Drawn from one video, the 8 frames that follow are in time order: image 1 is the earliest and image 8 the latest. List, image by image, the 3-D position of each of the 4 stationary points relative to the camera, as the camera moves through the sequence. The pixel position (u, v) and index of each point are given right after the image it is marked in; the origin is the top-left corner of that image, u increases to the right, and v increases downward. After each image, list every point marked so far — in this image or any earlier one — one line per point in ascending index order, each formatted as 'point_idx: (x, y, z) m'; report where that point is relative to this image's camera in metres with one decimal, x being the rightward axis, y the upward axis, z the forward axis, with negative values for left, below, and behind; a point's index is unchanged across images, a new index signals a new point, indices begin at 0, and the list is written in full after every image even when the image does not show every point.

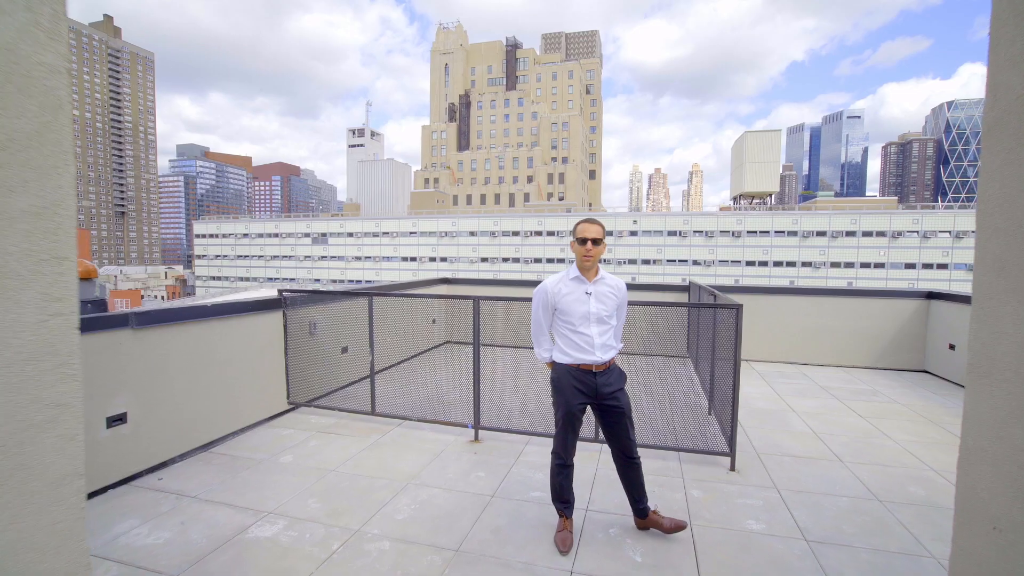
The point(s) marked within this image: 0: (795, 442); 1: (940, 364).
0: (+2.5, -1.4, +4.4) m
1: (+6.0, -1.1, +6.9) m
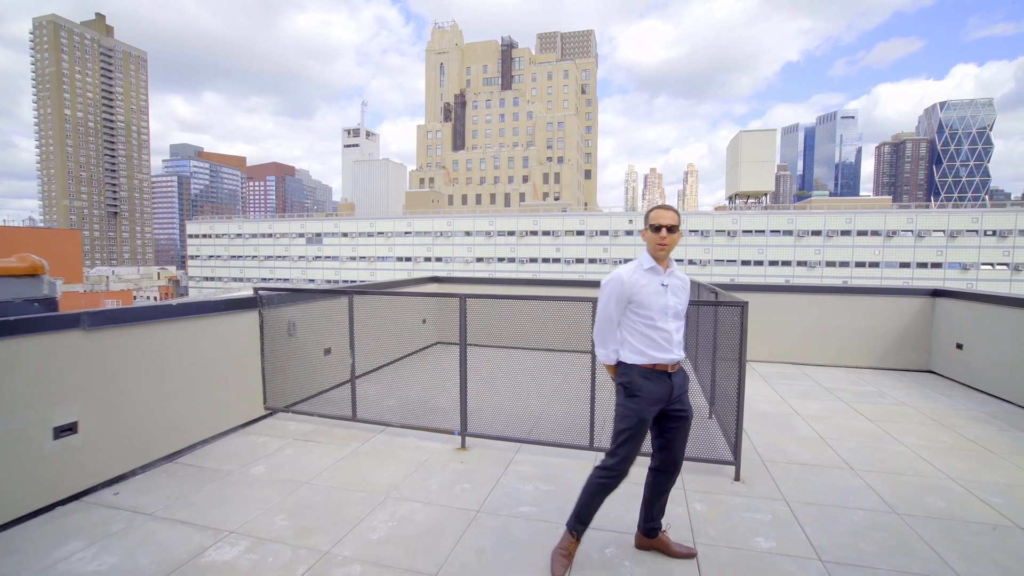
0: (+2.5, -1.4, +4.2) m
1: (+5.9, -1.0, +6.7) m
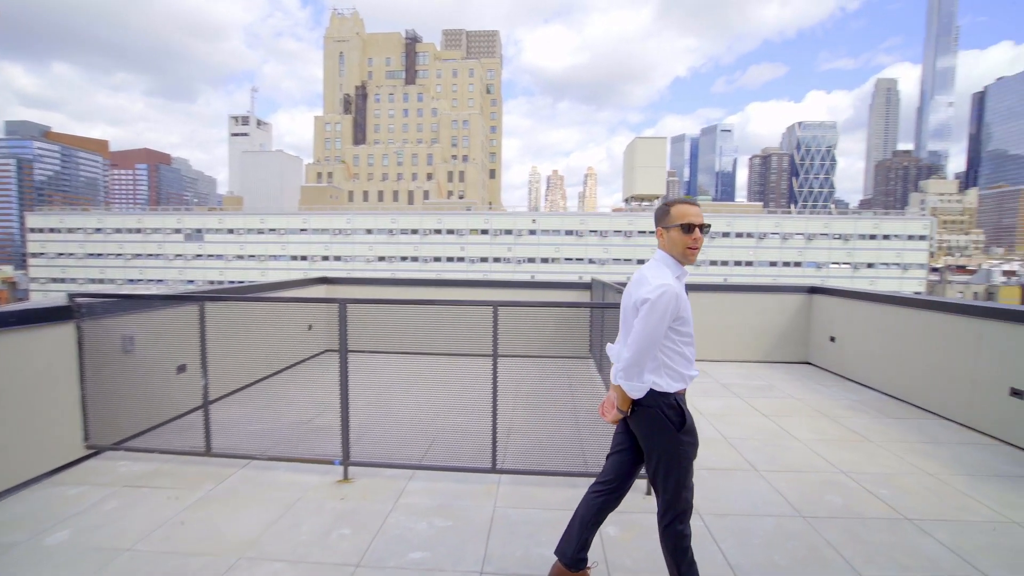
0: (+1.6, -1.4, +4.1) m
1: (+4.5, -1.0, +7.2) m
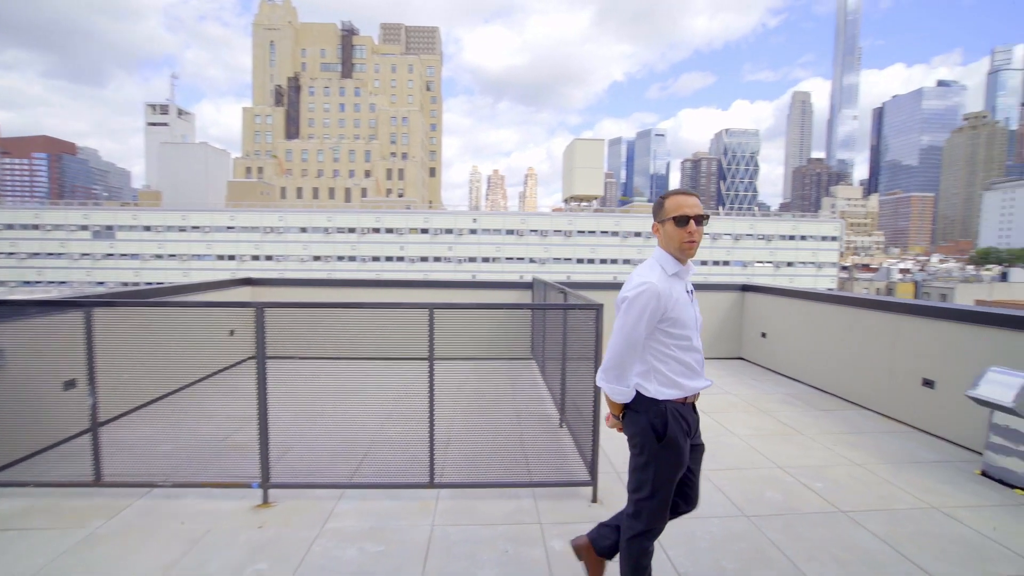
0: (+1.1, -1.4, +4.1) m
1: (+3.7, -1.0, +7.5) m
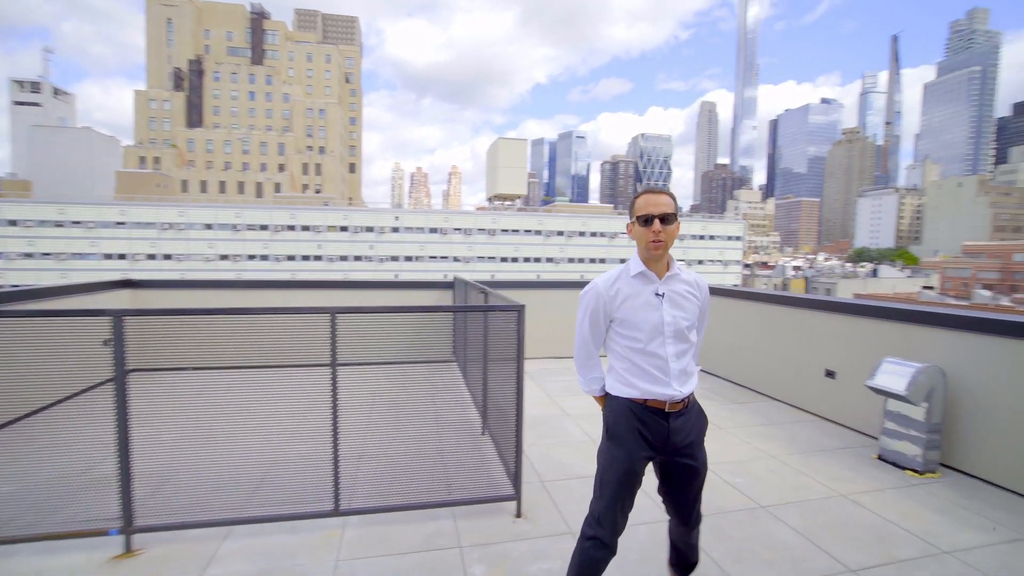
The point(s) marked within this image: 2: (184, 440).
0: (+0.5, -1.4, +3.9) m
1: (+2.5, -0.9, +7.7) m
2: (-1.9, -0.9, +2.8) m
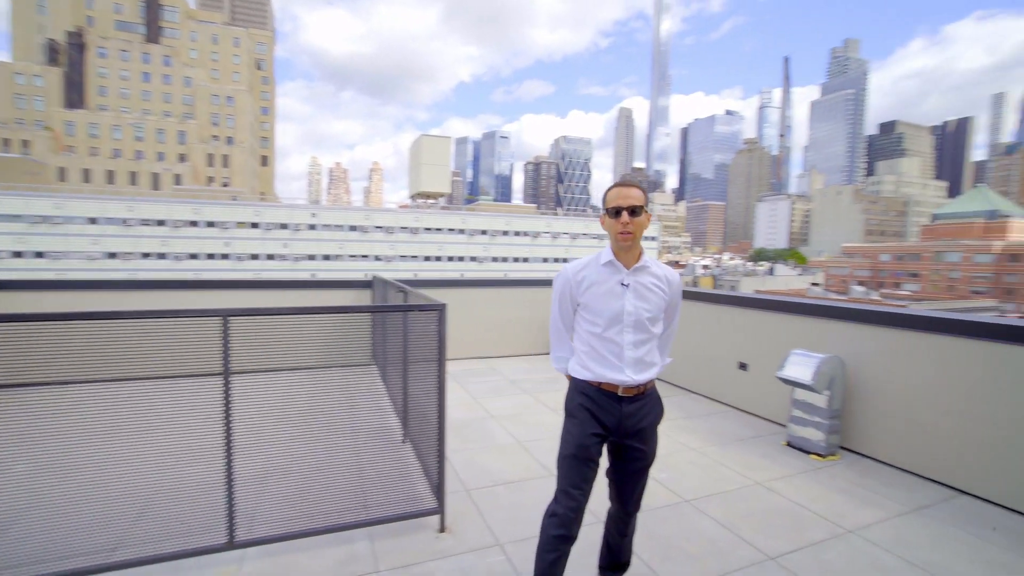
0: (-0.1, -1.3, +3.8) m
1: (+1.3, -0.9, +7.8) m
2: (-2.3, -0.9, +2.3) m
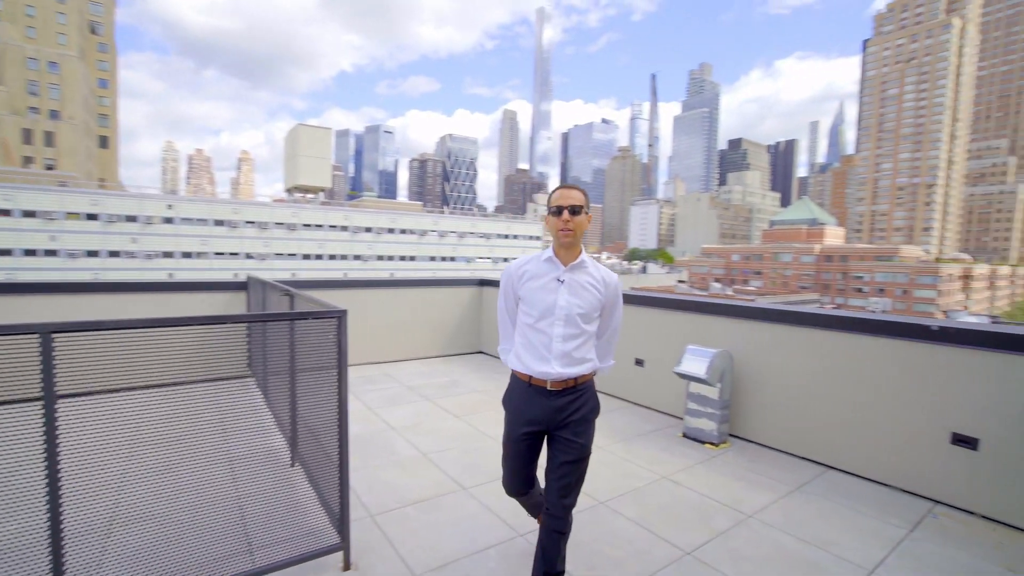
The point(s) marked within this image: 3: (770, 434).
0: (-0.7, -1.4, +3.5) m
1: (-0.2, -0.9, +7.7) m
2: (-2.6, -0.9, +1.5) m
3: (+2.2, -1.2, +4.2) m
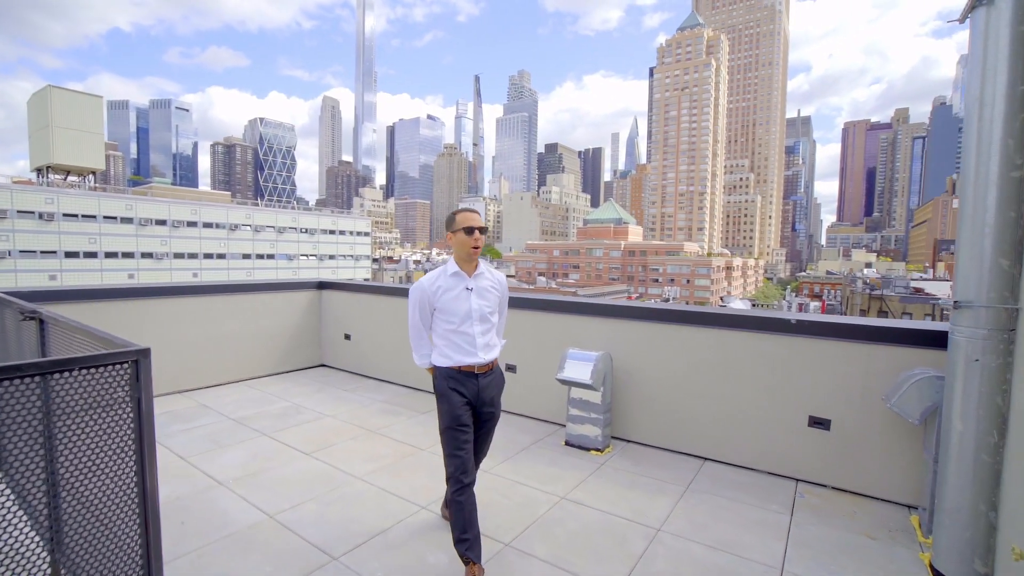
0: (-1.4, -1.4, +2.6) m
1: (-2.3, -0.9, +6.7) m
2: (-2.5, -1.0, +0.1) m
3: (+1.2, -1.2, +4.3) m
